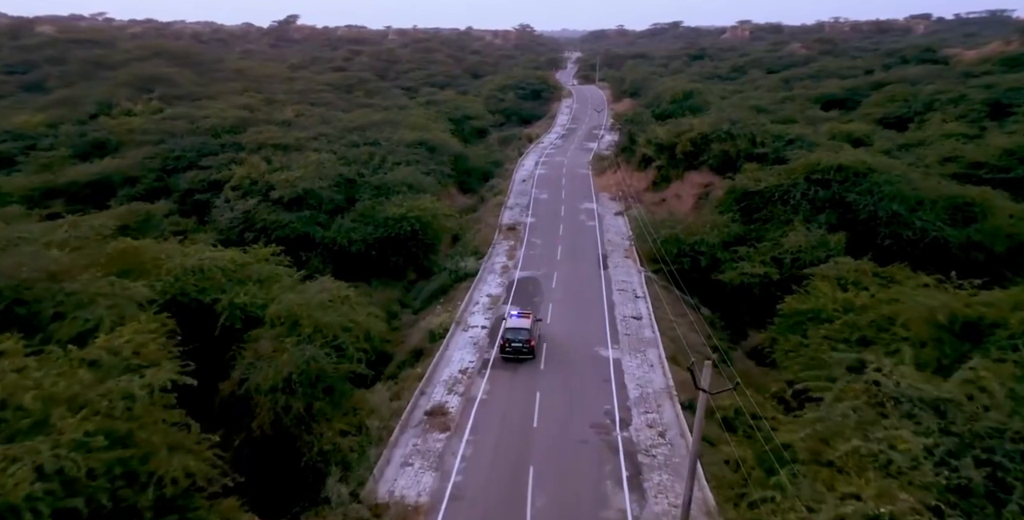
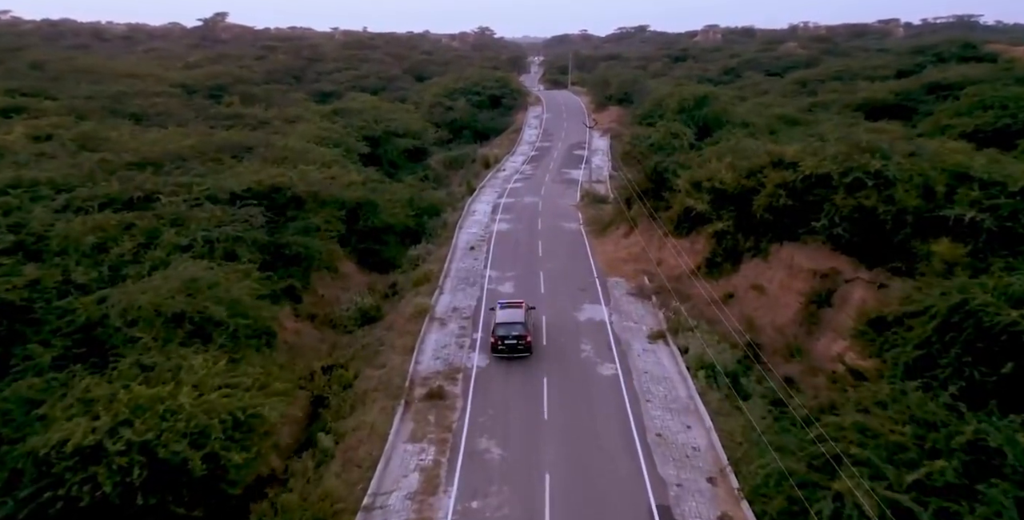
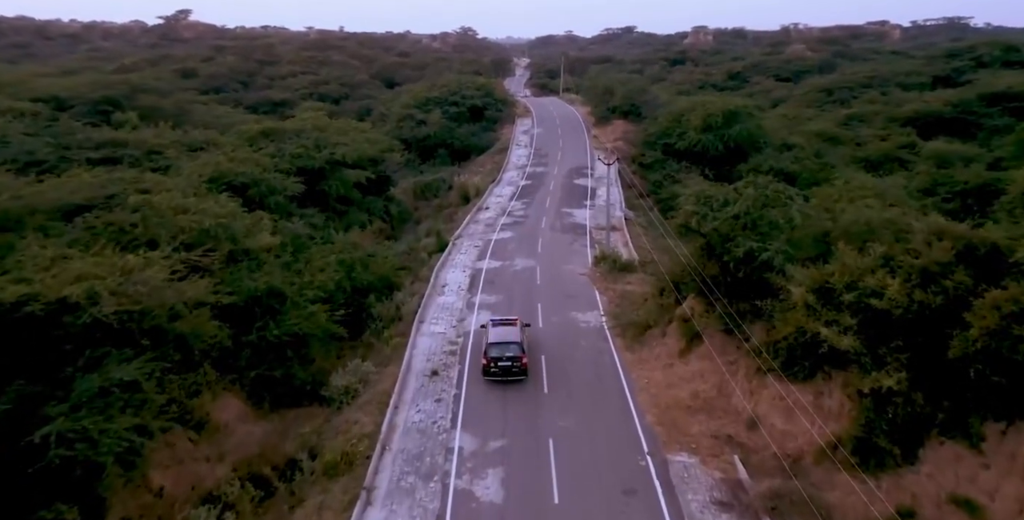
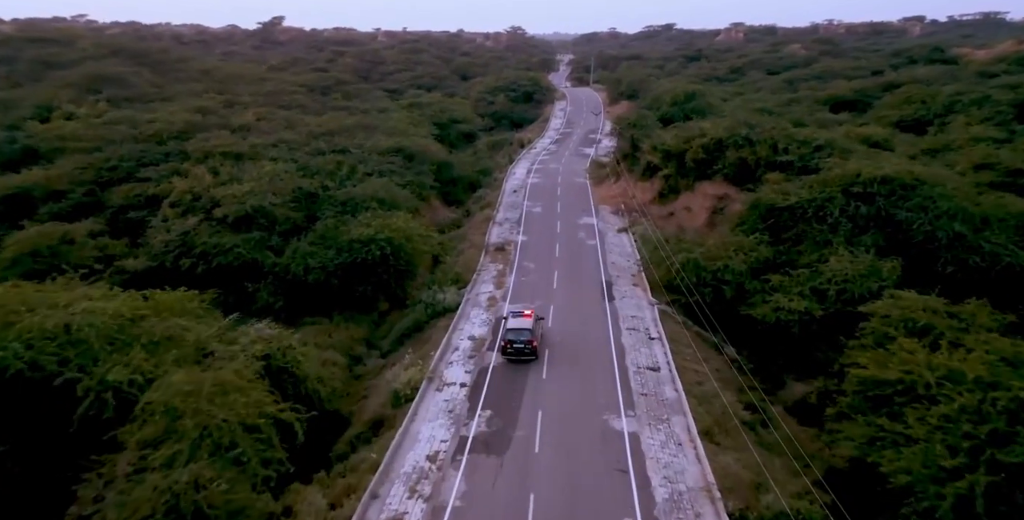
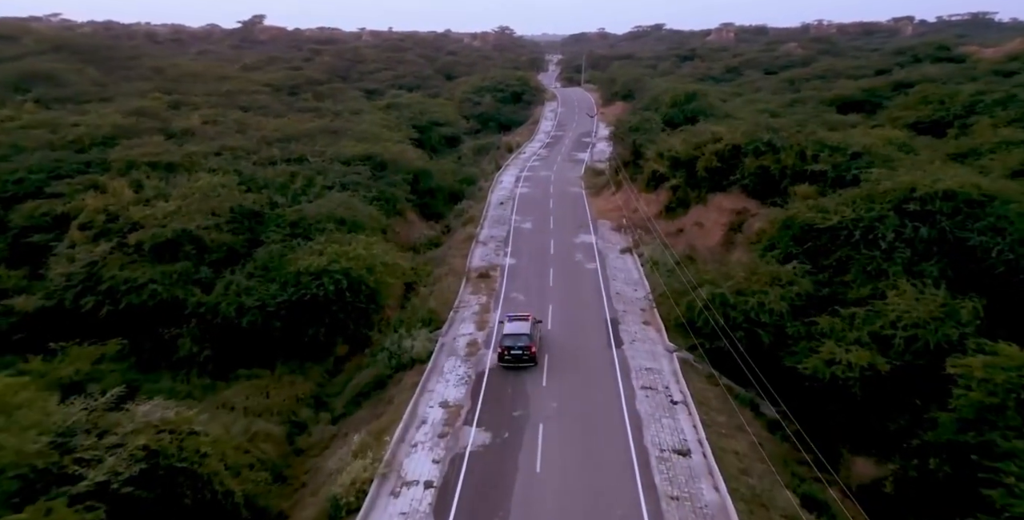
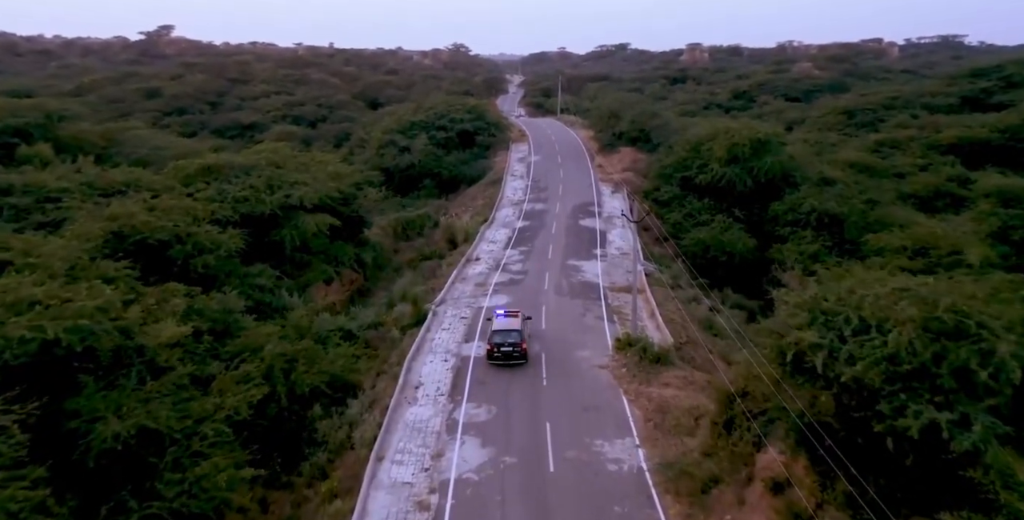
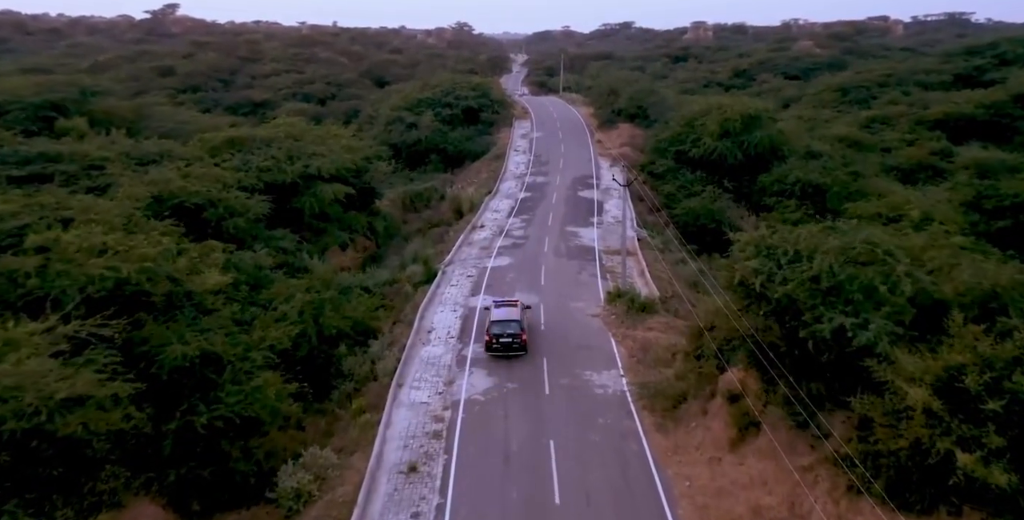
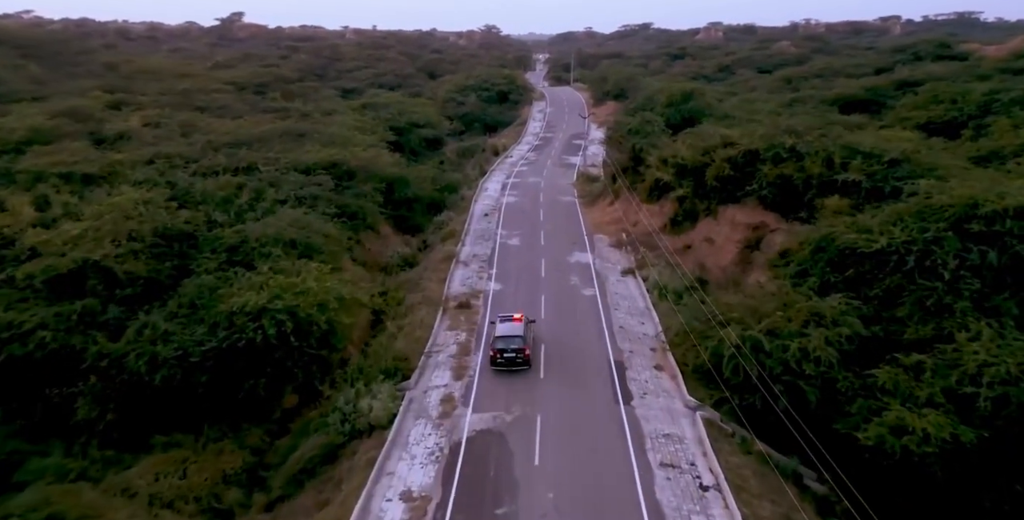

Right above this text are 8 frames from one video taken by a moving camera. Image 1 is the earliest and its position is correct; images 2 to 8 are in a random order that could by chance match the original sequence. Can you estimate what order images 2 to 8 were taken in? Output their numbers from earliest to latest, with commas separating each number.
4, 5, 8, 2, 3, 7, 6
